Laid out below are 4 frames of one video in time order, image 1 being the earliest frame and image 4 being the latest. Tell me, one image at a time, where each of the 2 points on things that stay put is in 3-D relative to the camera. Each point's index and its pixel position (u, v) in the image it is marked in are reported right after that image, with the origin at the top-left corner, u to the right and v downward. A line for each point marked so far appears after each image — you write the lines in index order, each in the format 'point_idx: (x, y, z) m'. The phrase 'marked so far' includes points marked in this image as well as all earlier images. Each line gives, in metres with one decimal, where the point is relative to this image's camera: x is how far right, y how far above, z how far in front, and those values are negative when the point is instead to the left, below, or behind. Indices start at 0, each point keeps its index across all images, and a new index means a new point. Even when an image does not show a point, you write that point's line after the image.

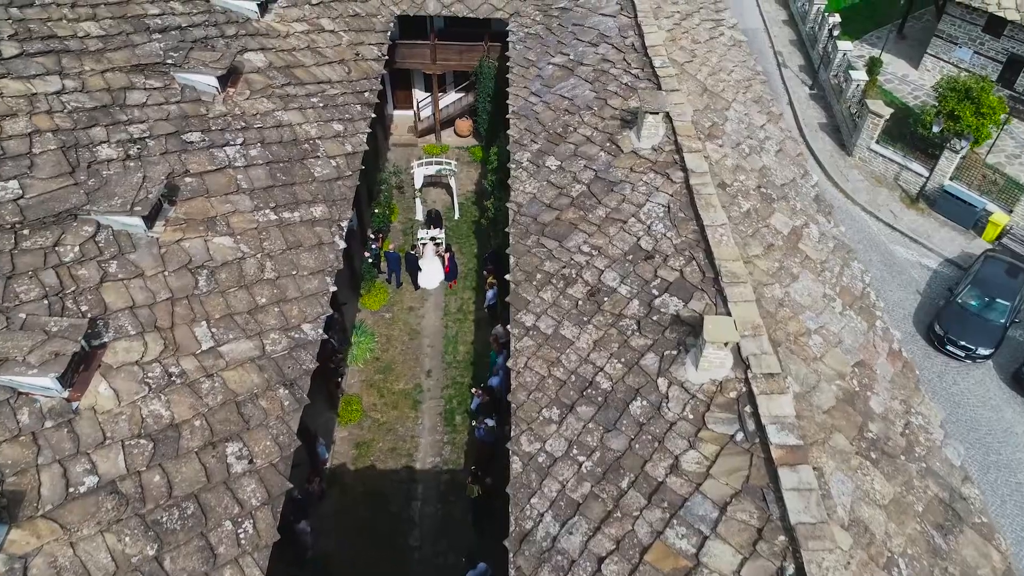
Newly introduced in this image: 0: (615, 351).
0: (+1.1, -0.7, +7.4) m
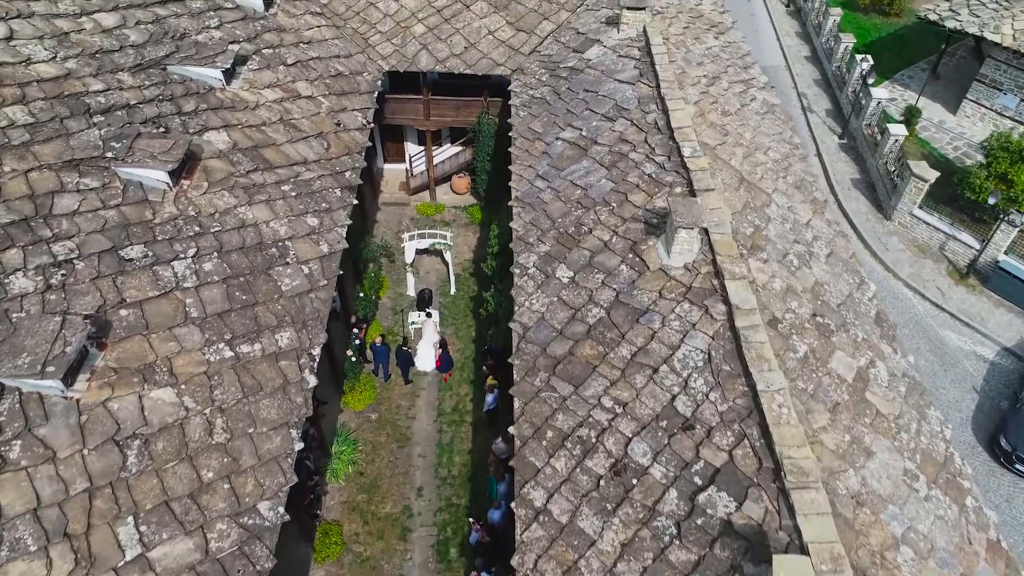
0: (+1.1, -2.3, +5.8) m
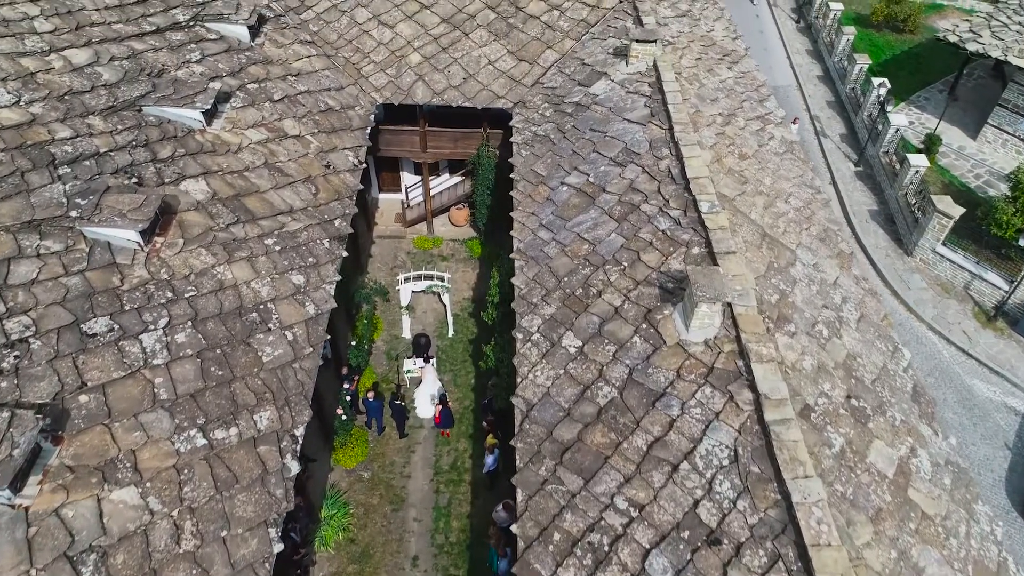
0: (+1.1, -3.0, +5.1) m
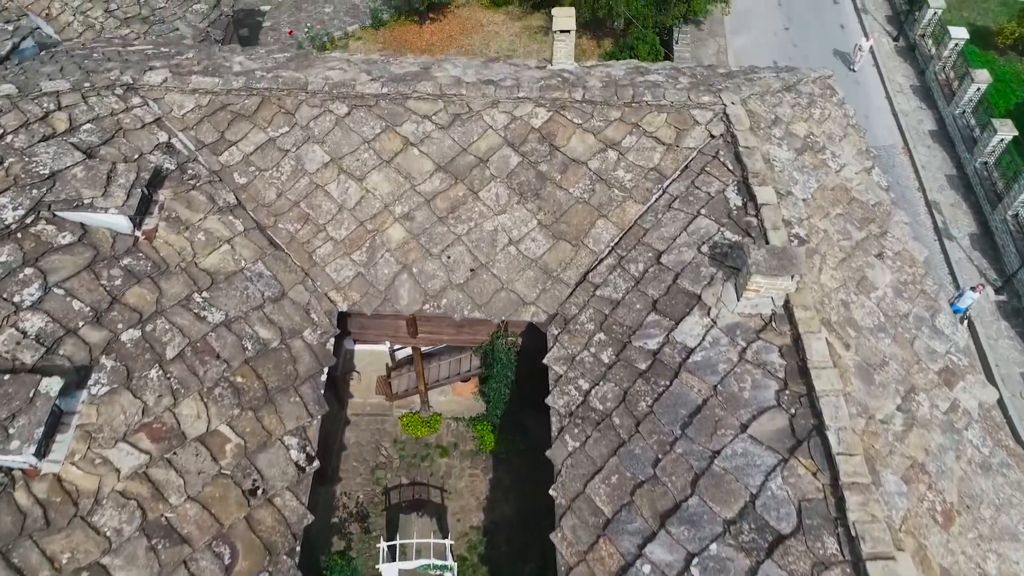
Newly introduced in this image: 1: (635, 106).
0: (+1.5, -7.2, +1.7) m
1: (+1.4, +2.1, +8.4) m
